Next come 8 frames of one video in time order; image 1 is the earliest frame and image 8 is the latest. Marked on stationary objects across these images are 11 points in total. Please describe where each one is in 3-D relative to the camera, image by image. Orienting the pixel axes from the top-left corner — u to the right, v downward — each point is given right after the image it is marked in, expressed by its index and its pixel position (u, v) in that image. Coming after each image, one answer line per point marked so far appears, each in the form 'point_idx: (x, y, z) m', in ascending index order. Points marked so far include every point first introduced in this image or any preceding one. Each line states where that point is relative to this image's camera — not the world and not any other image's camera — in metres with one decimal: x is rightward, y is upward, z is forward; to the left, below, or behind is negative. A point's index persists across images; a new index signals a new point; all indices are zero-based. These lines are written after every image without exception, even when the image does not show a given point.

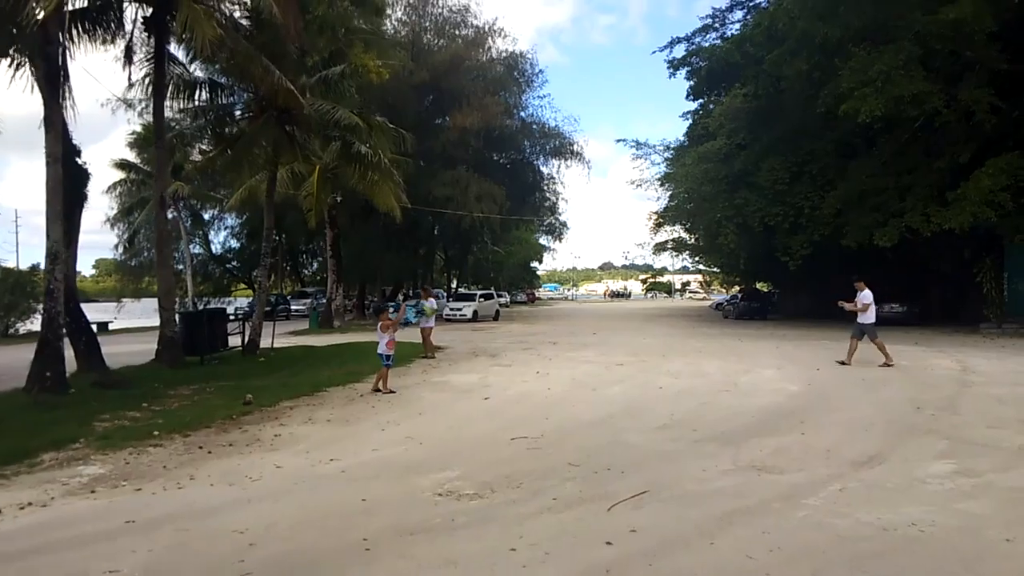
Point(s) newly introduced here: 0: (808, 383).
0: (+5.5, -1.8, +14.4) m
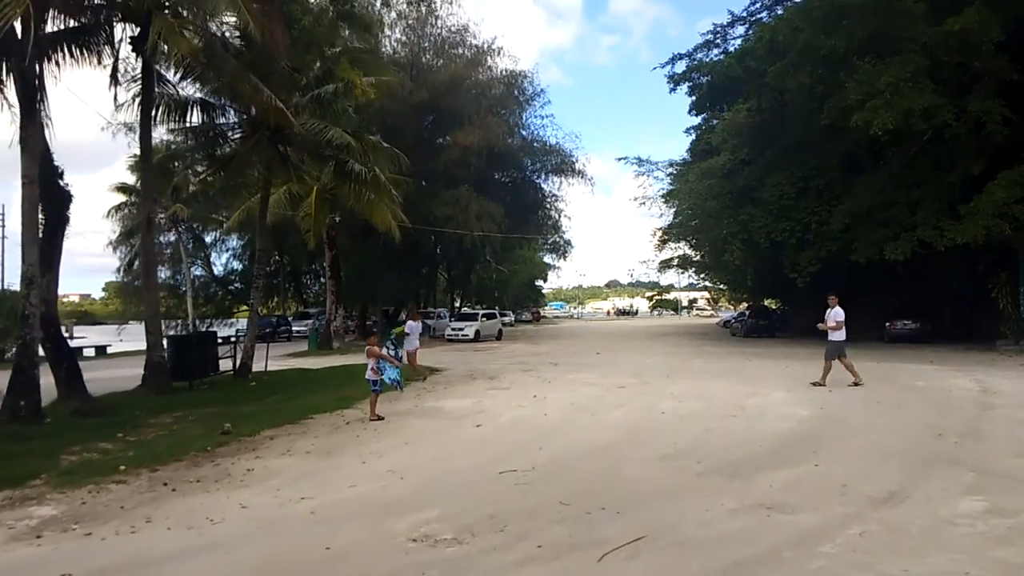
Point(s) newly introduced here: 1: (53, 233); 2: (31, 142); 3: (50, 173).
0: (+5.4, -2.1, +13.8) m
1: (-7.9, +1.0, +13.4) m
2: (-7.1, +2.2, +11.5) m
3: (-8.0, +2.0, +13.5) m
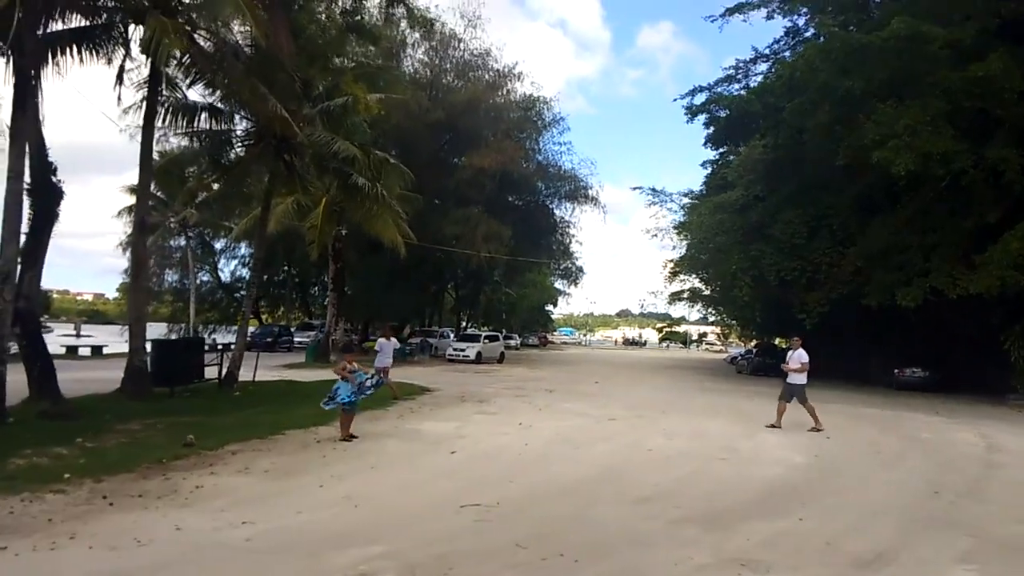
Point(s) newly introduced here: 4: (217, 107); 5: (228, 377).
0: (+5.1, -2.8, +13.3) m
1: (-8.0, +1.0, +13.2) m
2: (-7.2, +2.3, +11.2) m
3: (-8.1, +2.0, +13.2) m
4: (-7.6, +4.7, +19.9) m
5: (-7.2, -2.3, +19.7) m
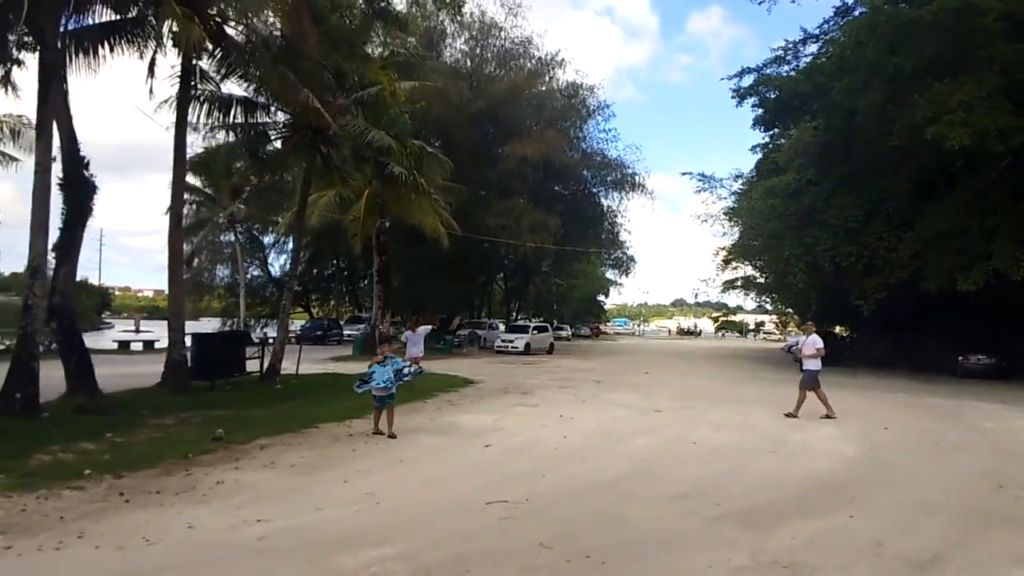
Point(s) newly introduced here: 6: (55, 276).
0: (+5.7, -2.5, +12.6) m
1: (-7.4, +1.1, +13.2) m
2: (-6.8, +2.4, +11.3) m
3: (-7.5, +2.1, +13.3) m
4: (-6.6, +4.9, +19.9) m
5: (-6.1, -2.1, +19.7) m
6: (-7.6, +0.2, +13.0) m
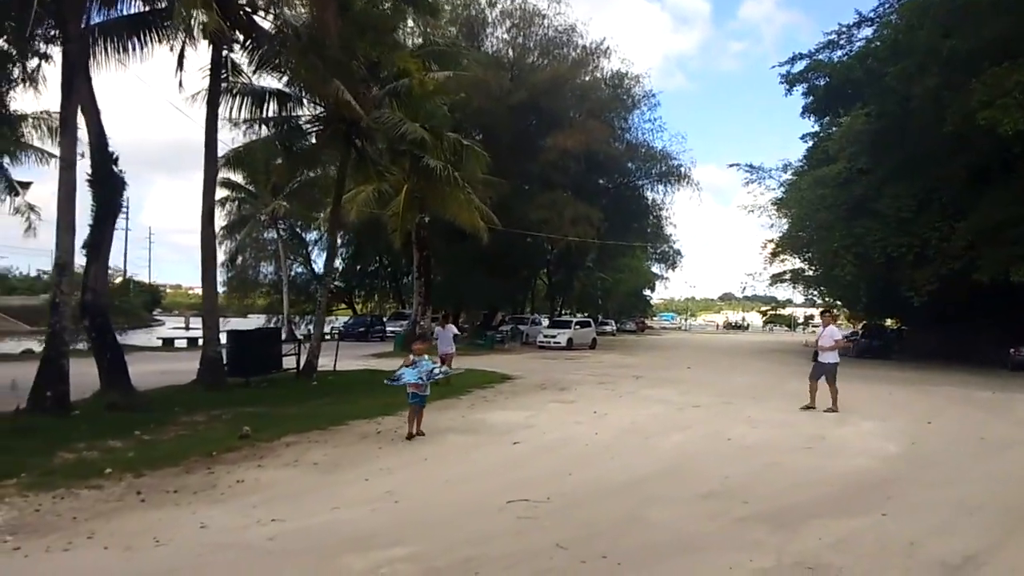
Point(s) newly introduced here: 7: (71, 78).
0: (+6.2, -2.4, +12.0) m
1: (-6.9, +1.1, +13.4) m
2: (-6.4, +2.4, +11.4) m
3: (-7.0, +2.1, +13.5) m
4: (-5.8, +4.9, +19.9) m
5: (-5.2, -2.0, +19.8) m
6: (-7.1, +0.3, +13.2) m
7: (-6.6, +3.1, +11.6) m
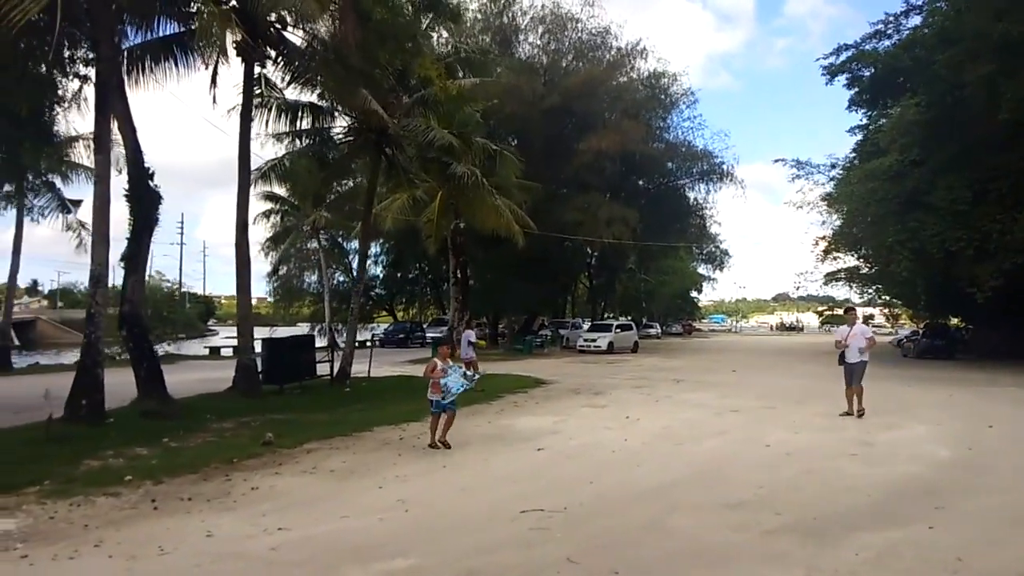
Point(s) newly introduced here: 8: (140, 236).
0: (+6.6, -2.4, +11.5) m
1: (-6.5, +1.0, +13.7) m
2: (-6.1, +2.2, +11.6) m
3: (-6.6, +2.0, +13.7) m
4: (-5.0, +4.7, +20.1) m
5: (-4.4, -2.2, +20.0) m
6: (-6.7, +0.1, +13.5) m
7: (-6.3, +3.0, +11.9) m
8: (-6.5, +0.9, +13.6) m
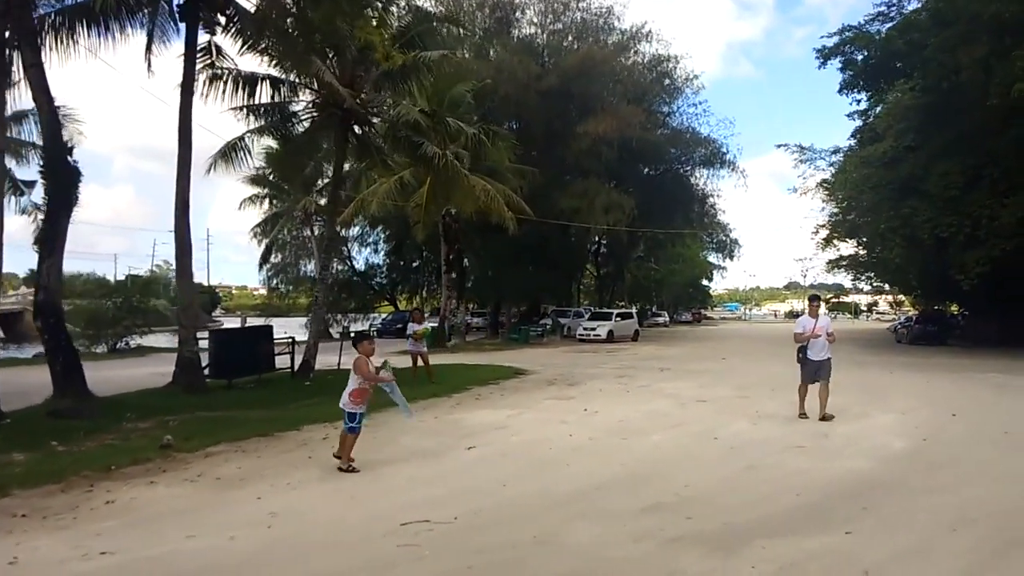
0: (+5.7, -2.1, +10.5) m
1: (-7.4, +1.1, +12.8) m
2: (-7.0, +2.4, +10.7) m
3: (-7.5, +2.1, +12.8) m
4: (-5.9, +5.0, +19.2) m
5: (-5.2, -1.9, +19.1) m
6: (-7.6, +0.2, +12.6) m
7: (-7.2, +3.1, +11.0) m
8: (-7.4, +1.1, +12.7) m
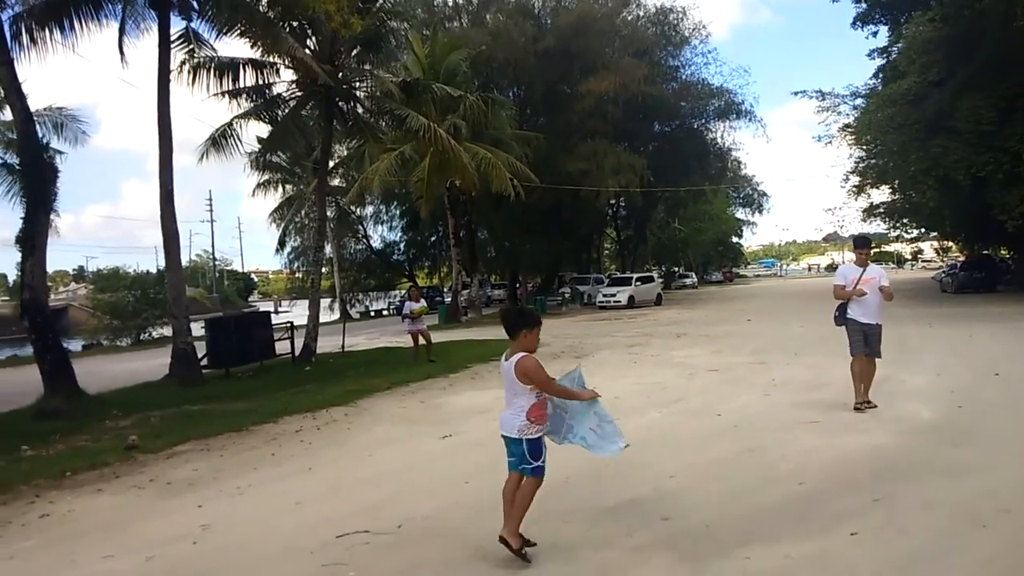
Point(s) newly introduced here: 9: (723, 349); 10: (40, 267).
0: (+5.5, -1.5, +9.8) m
1: (-7.6, +1.2, +12.4) m
2: (-7.4, +2.3, +10.3) m
3: (-7.8, +2.2, +12.4) m
4: (-6.1, +5.4, +18.6) m
5: (-5.1, -1.5, +18.7) m
6: (-7.8, +0.3, +12.3) m
7: (-7.6, +3.1, +10.5) m
8: (-7.7, +1.1, +12.4) m
9: (+5.1, -1.5, +19.4) m
10: (-7.5, +0.3, +12.3) m
